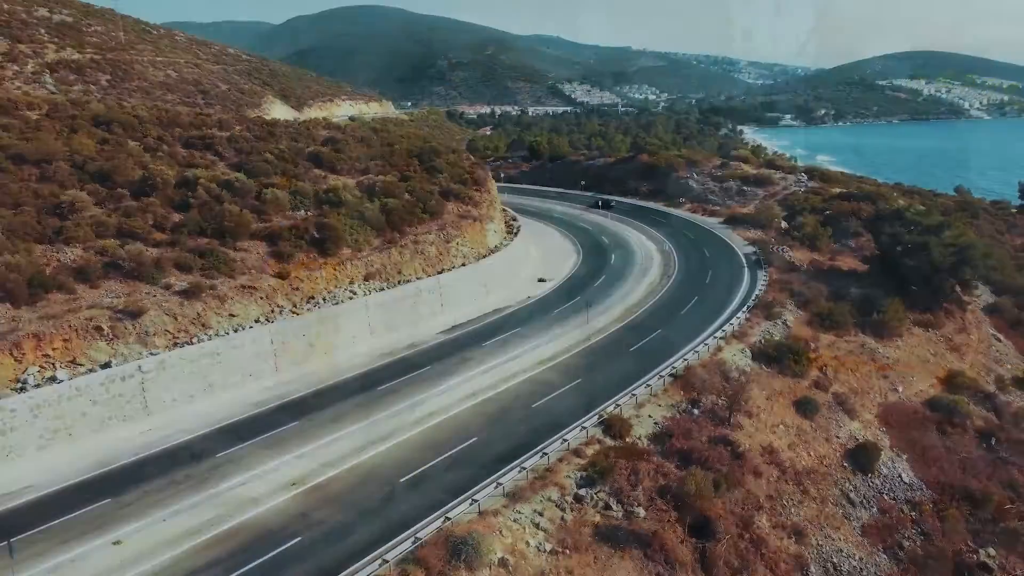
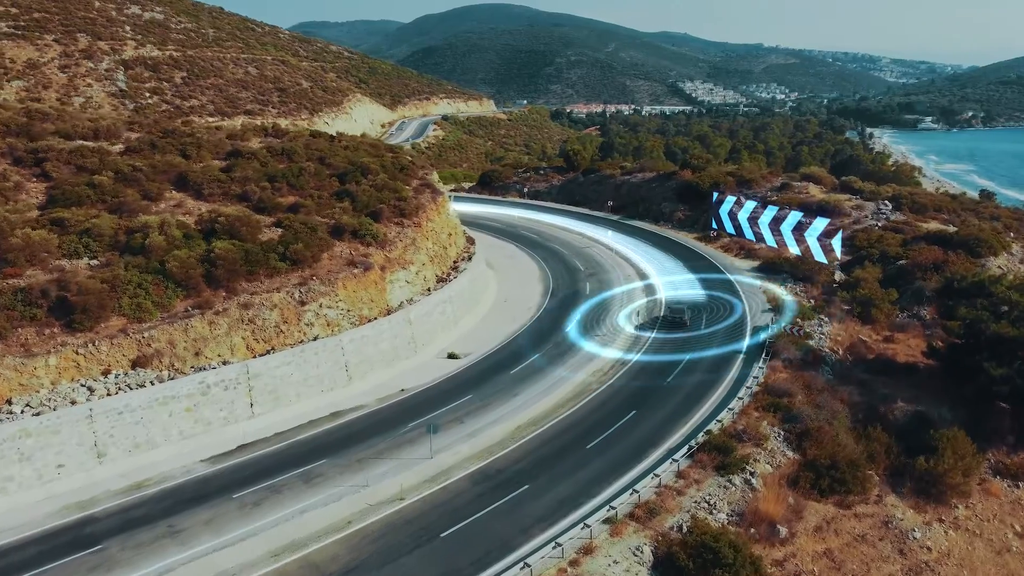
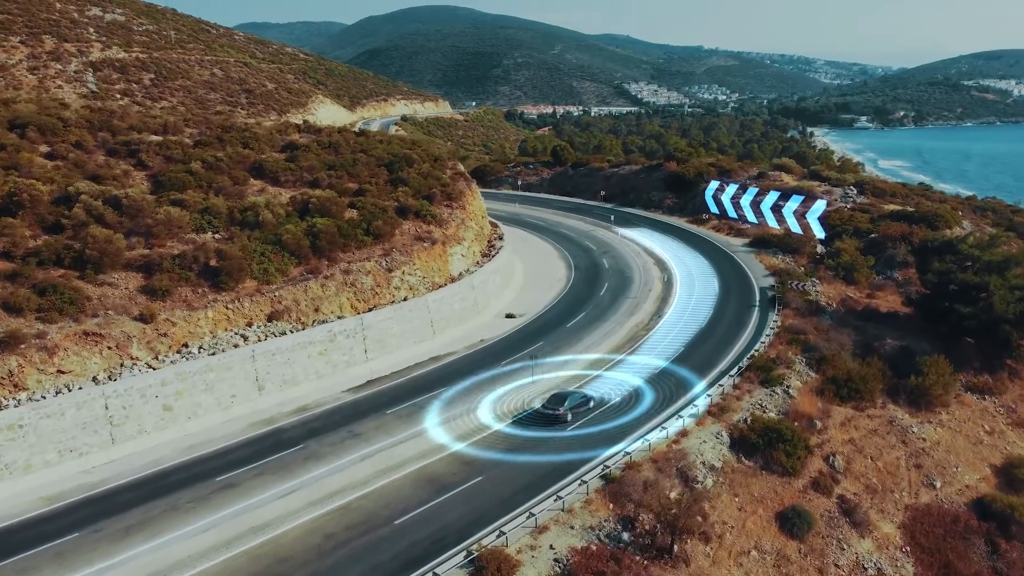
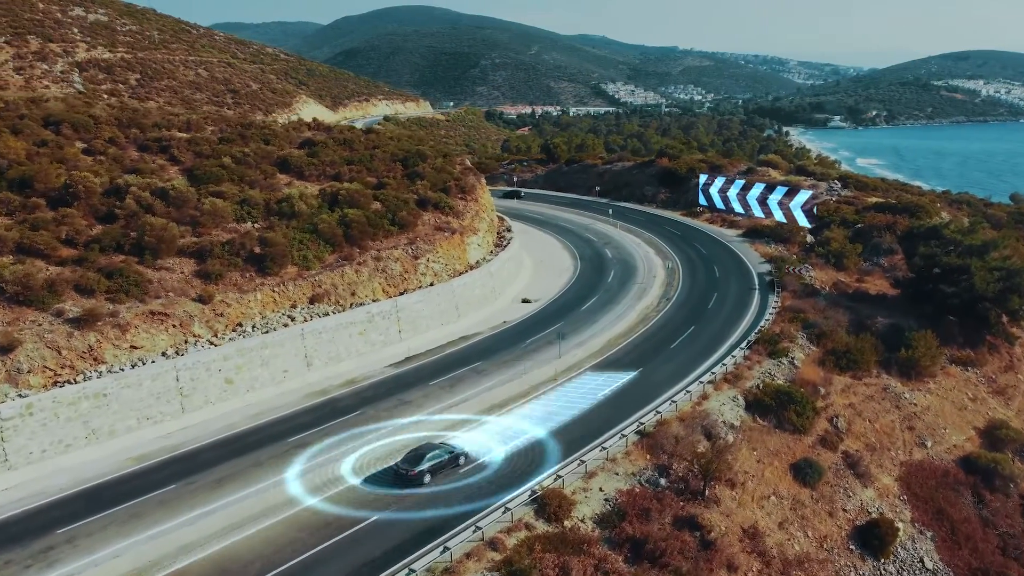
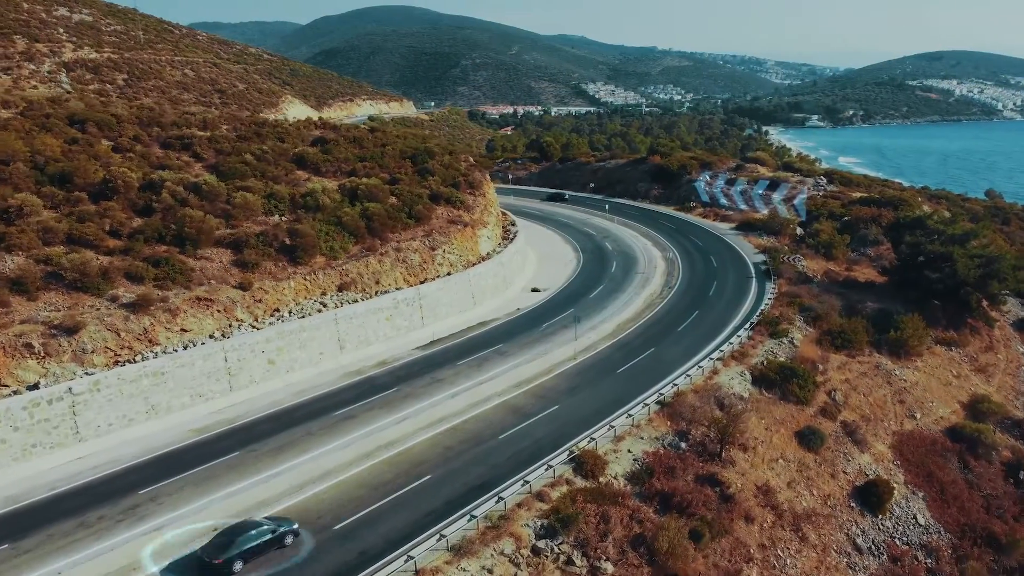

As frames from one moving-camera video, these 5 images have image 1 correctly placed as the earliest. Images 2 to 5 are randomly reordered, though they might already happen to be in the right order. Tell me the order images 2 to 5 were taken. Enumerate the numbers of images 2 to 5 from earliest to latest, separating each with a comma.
5, 4, 3, 2
